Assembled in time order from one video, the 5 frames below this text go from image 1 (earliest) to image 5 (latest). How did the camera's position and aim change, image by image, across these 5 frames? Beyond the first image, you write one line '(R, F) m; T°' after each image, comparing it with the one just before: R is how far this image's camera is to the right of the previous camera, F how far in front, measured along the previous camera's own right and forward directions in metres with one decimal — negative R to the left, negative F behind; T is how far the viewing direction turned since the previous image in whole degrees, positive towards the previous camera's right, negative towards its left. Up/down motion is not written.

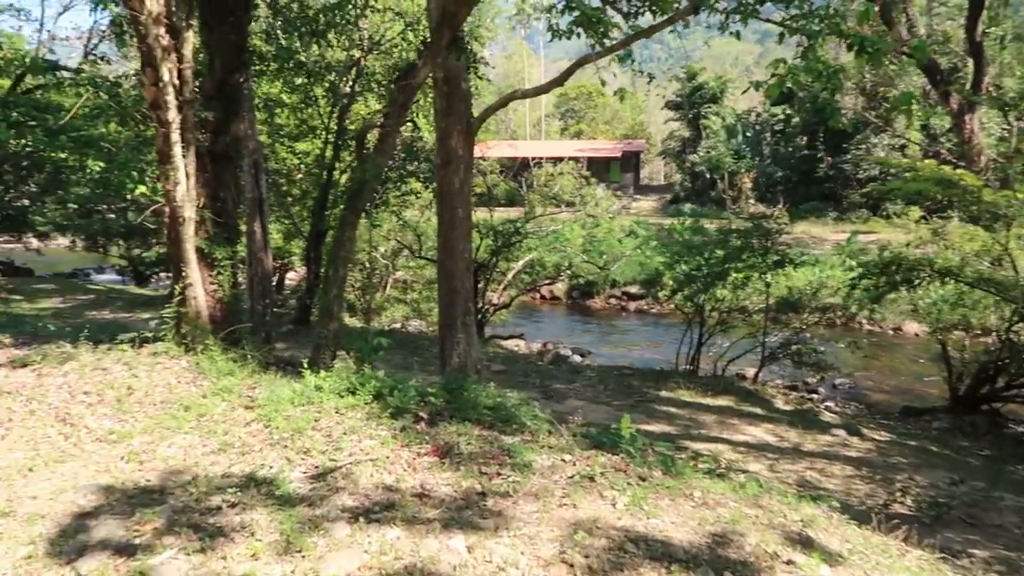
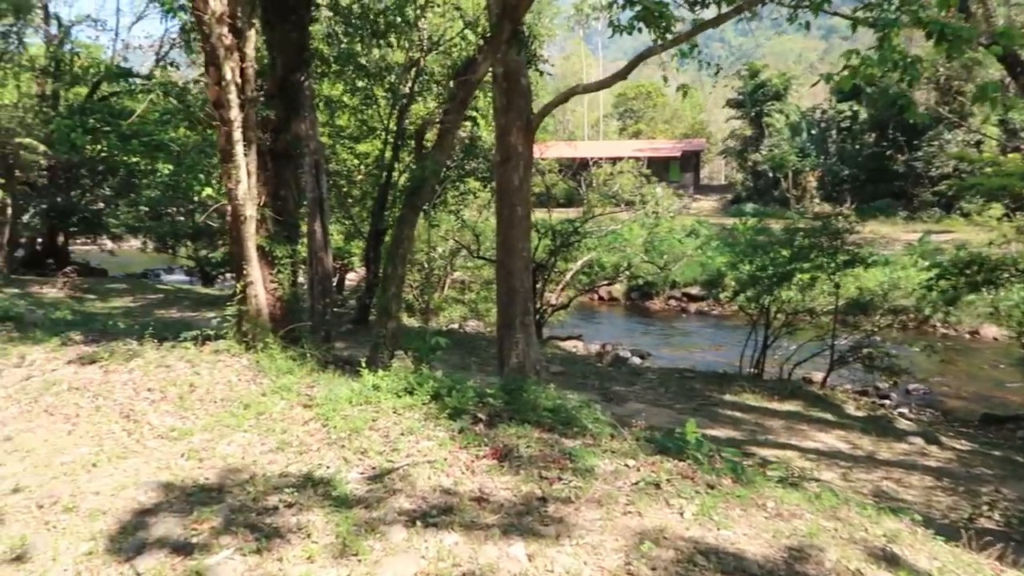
(0.0, +0.2) m; -4°
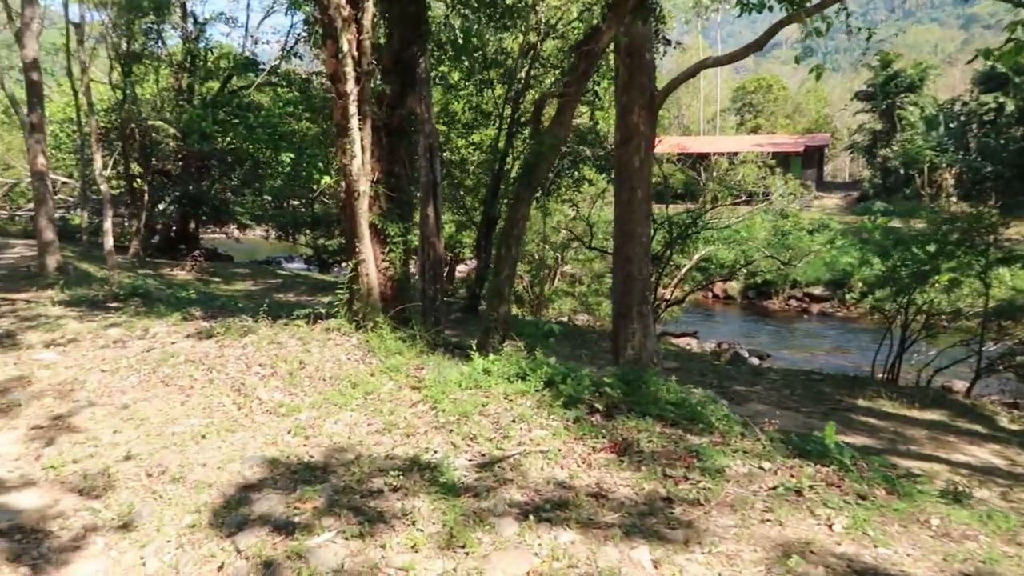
(-0.1, +0.4) m; -8°
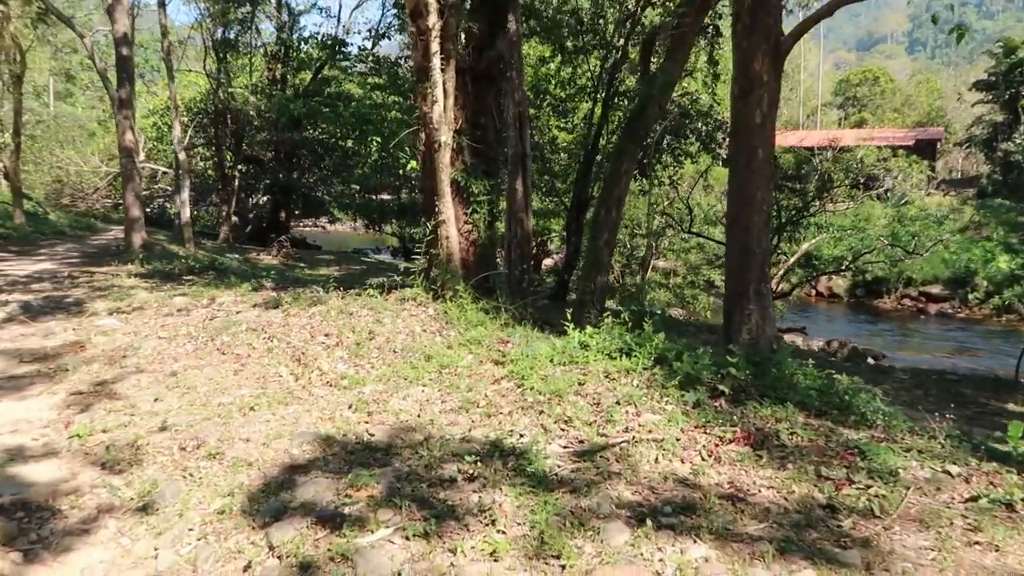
(-0.1, +0.9) m; -6°
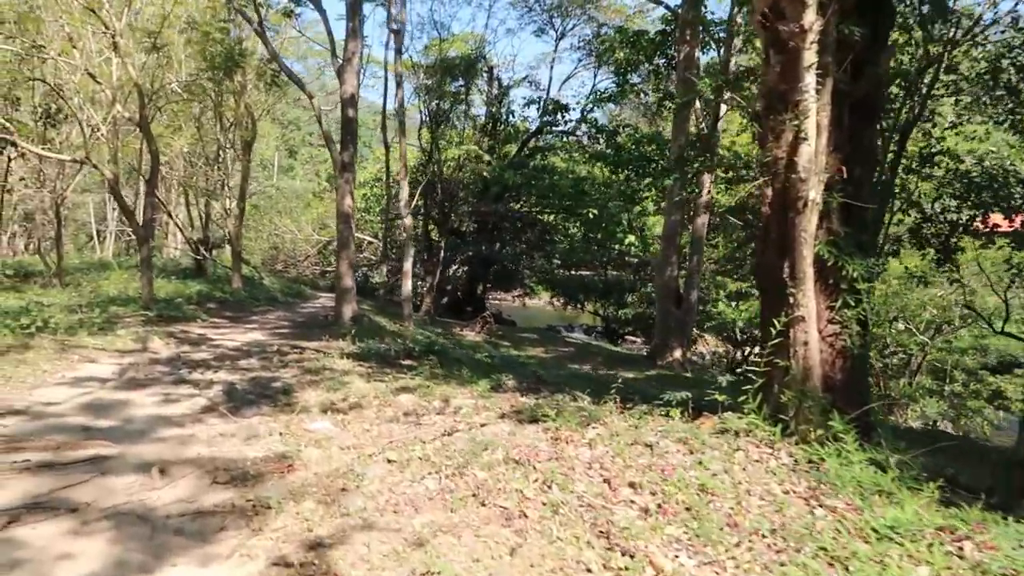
(-1.1, +1.9) m; -13°
